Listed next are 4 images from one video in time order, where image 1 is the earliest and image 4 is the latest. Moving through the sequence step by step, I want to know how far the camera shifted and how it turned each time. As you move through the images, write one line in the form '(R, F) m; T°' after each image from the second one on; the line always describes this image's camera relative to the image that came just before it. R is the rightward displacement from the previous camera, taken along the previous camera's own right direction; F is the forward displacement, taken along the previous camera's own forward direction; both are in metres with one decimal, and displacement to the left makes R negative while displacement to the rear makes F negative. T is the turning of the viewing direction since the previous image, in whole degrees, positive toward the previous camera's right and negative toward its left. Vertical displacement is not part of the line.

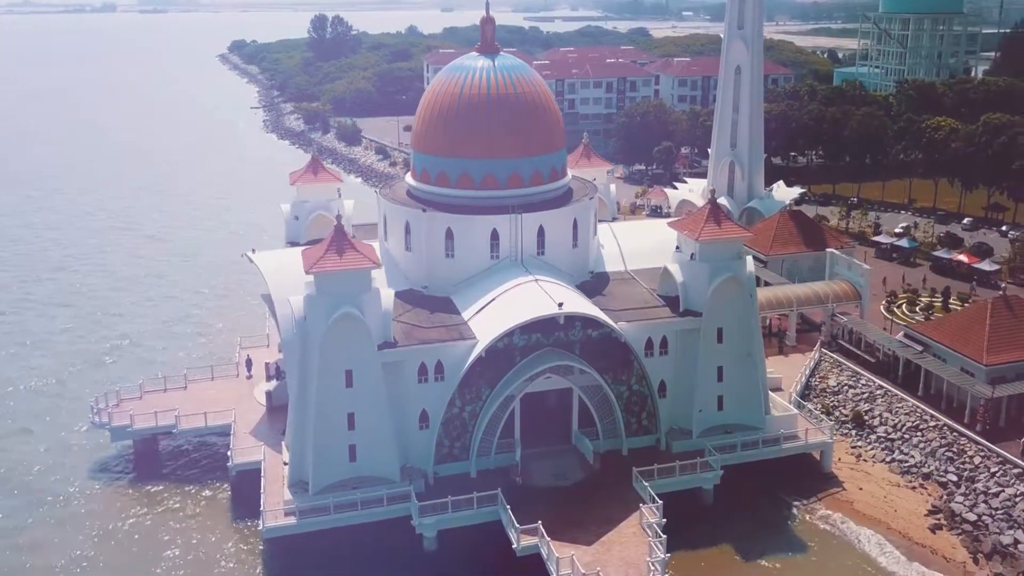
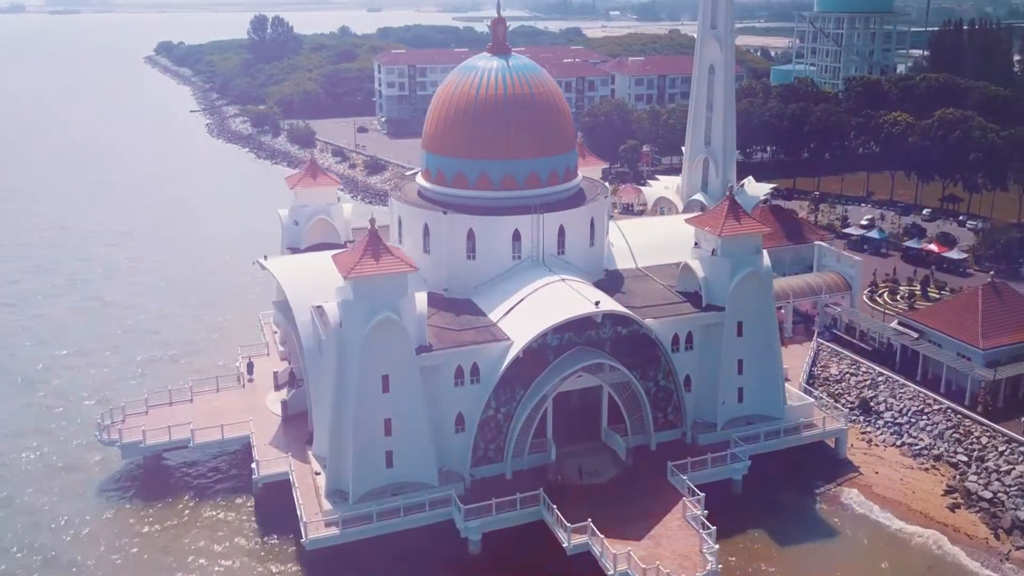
(-2.6, +0.1) m; +5°
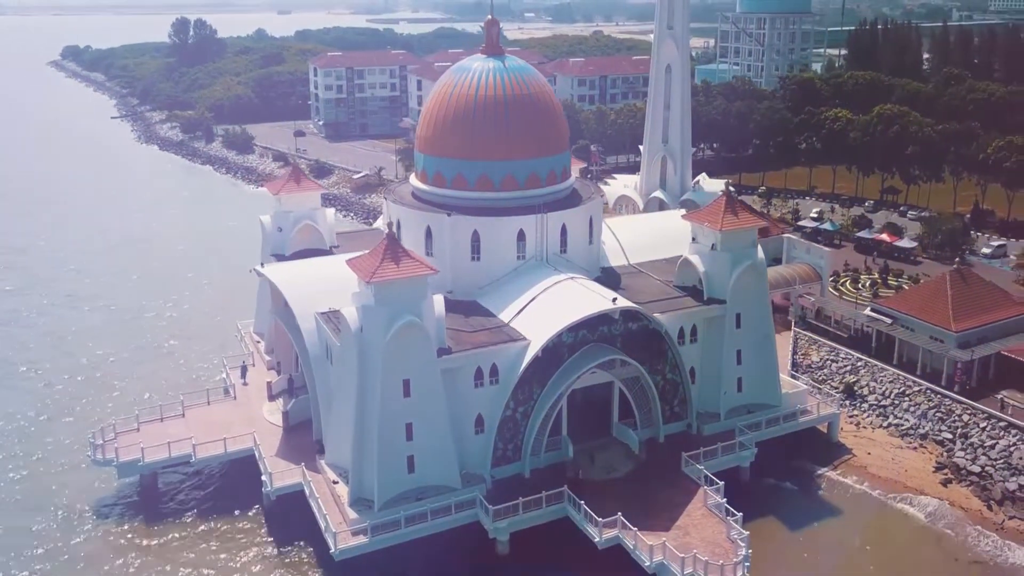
(-2.4, 0.0) m; +5°
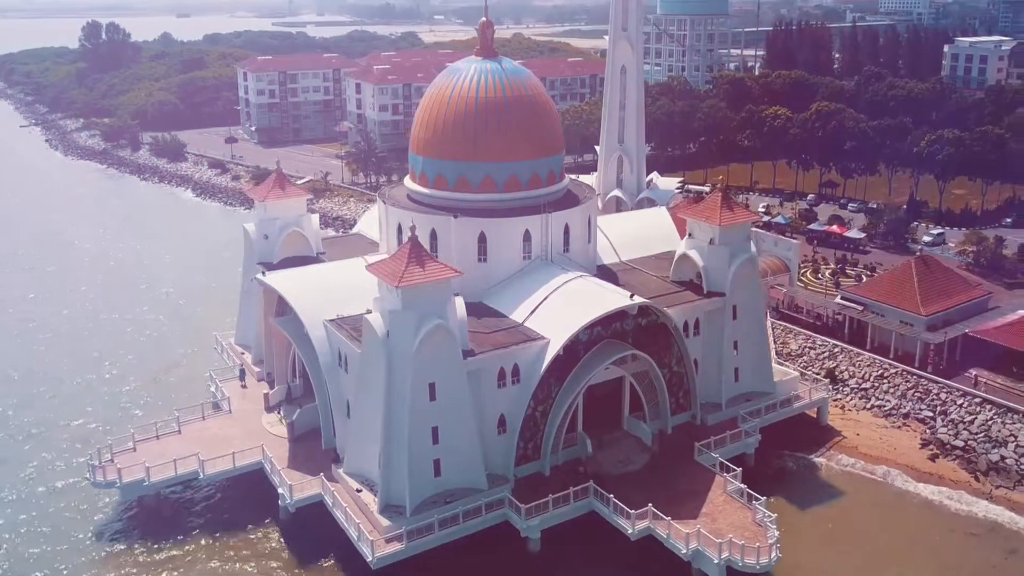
(-2.6, 0.0) m; +6°
